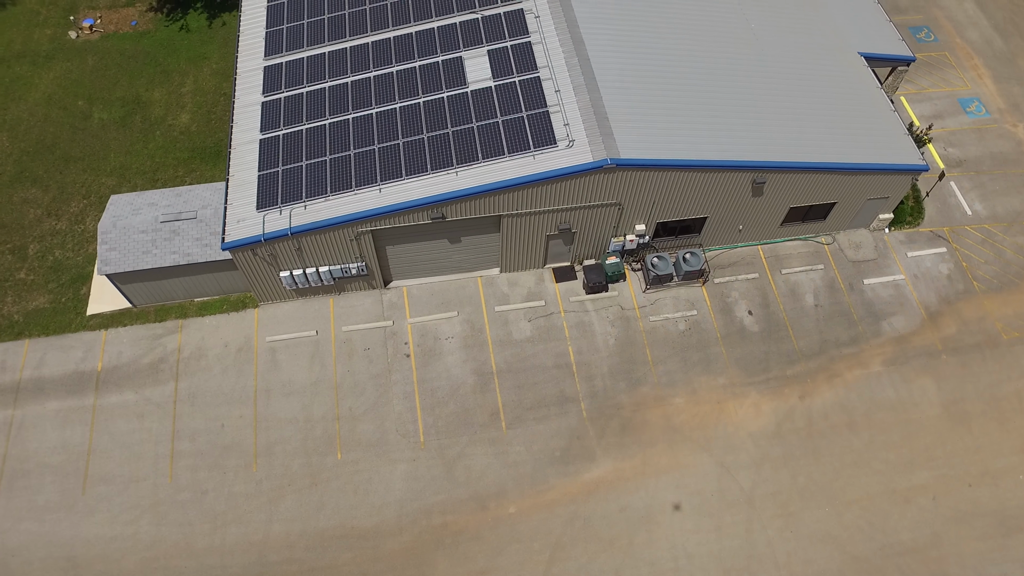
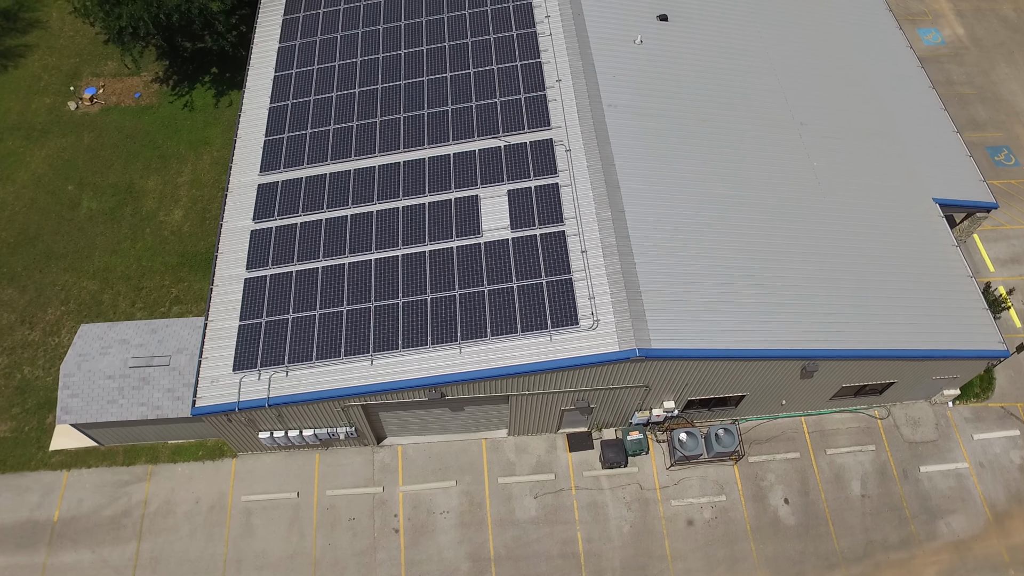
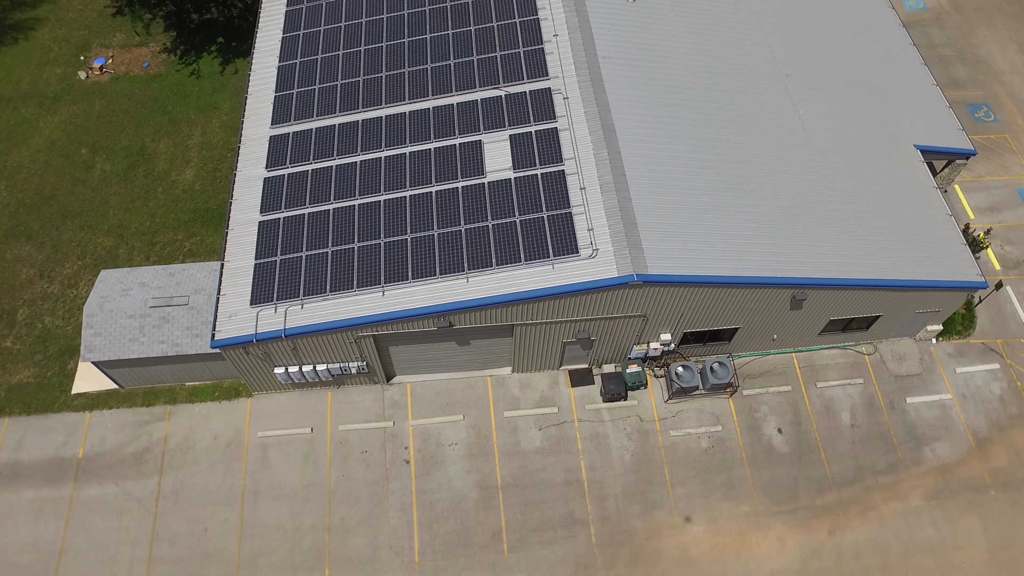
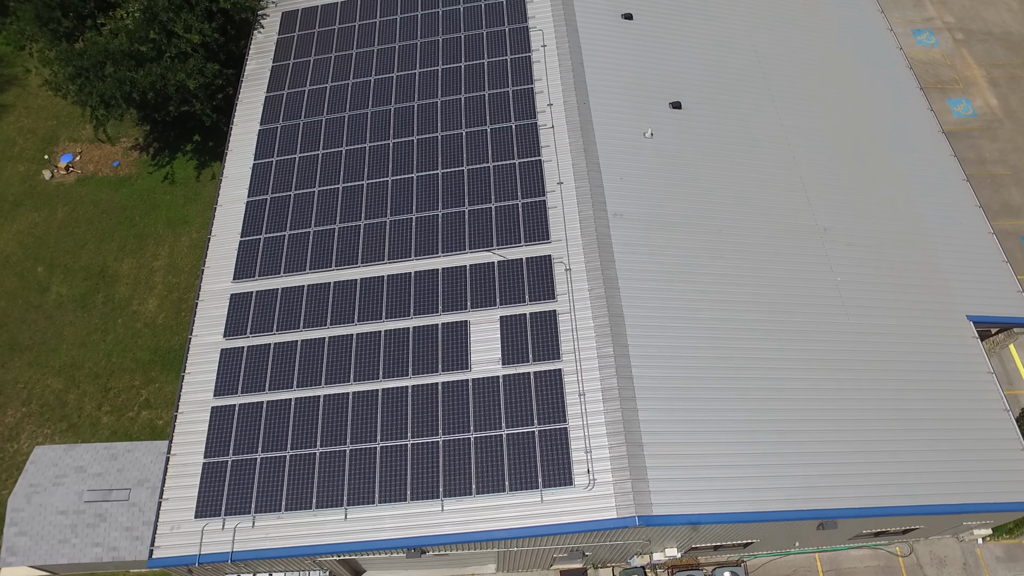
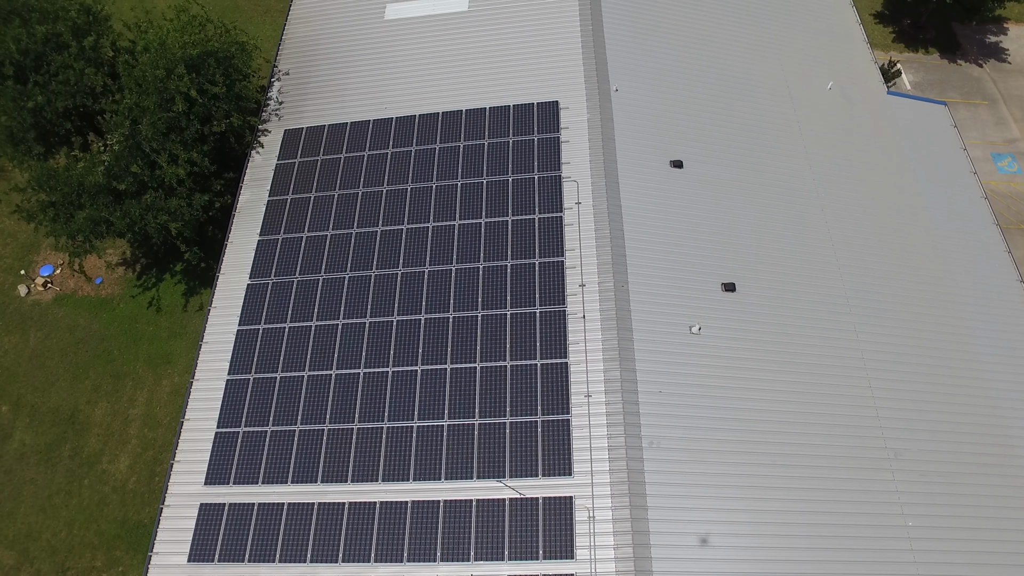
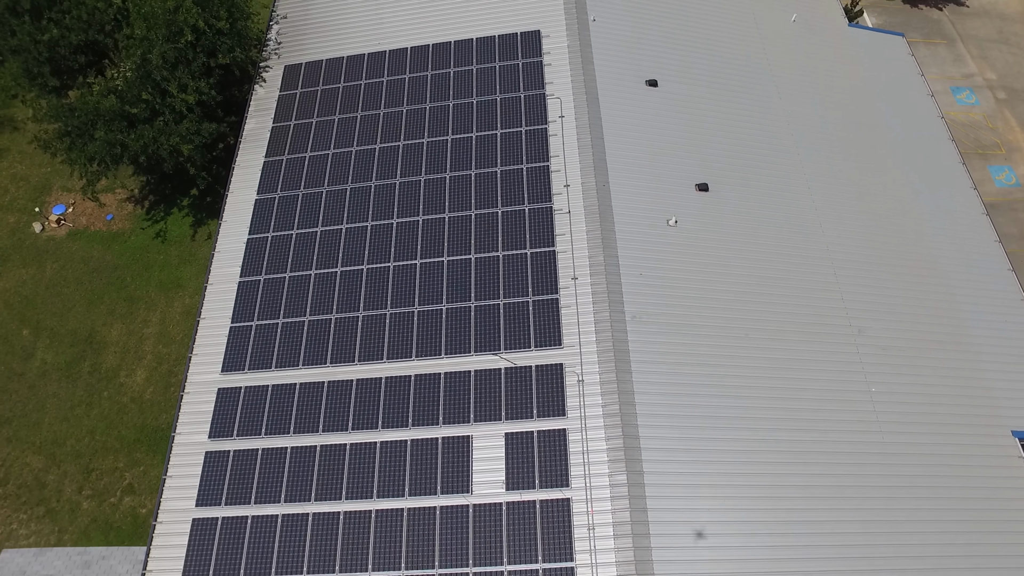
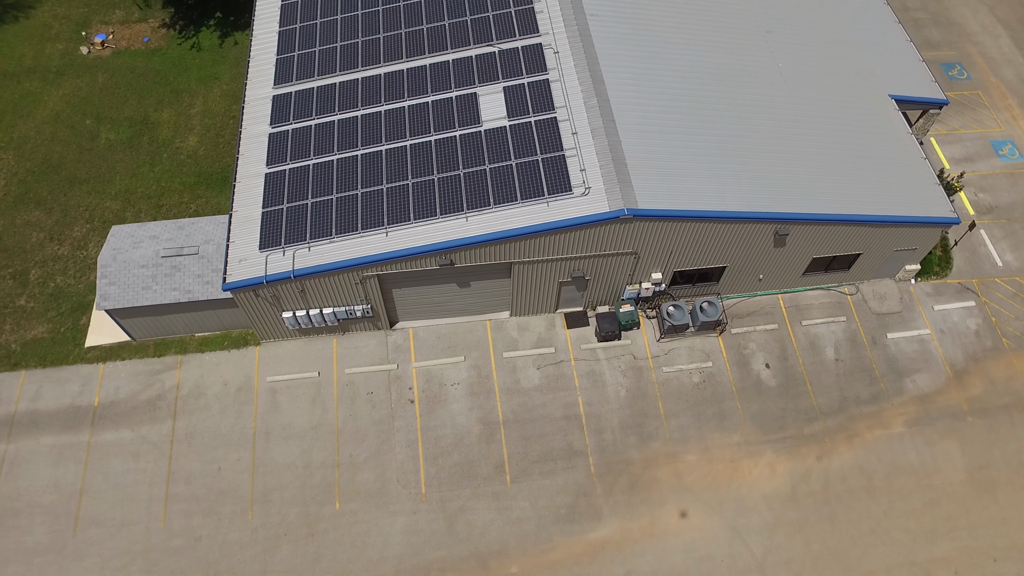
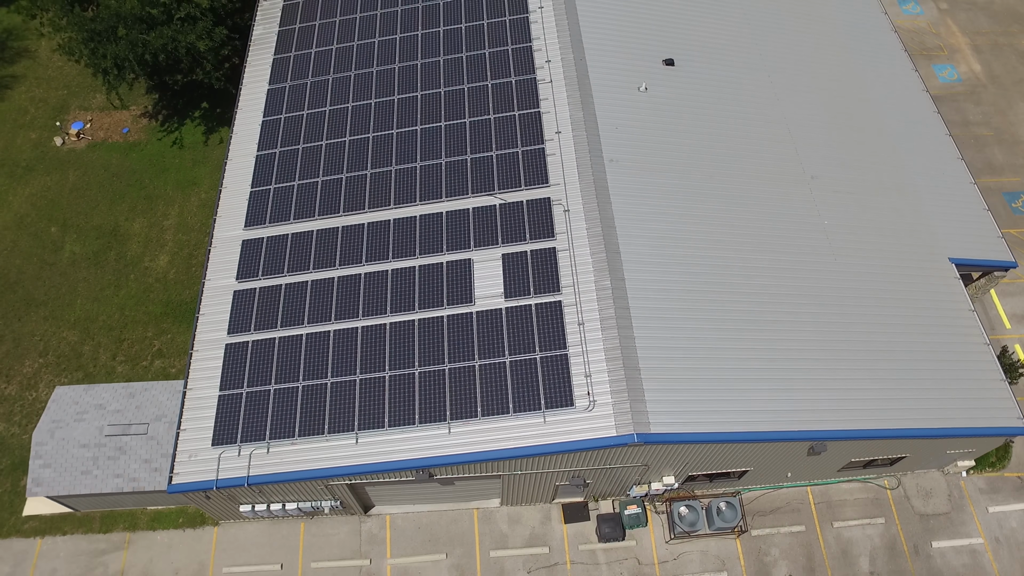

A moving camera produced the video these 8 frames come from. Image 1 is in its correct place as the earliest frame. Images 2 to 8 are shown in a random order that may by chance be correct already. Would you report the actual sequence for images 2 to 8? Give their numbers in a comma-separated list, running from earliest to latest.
7, 3, 2, 8, 4, 6, 5
